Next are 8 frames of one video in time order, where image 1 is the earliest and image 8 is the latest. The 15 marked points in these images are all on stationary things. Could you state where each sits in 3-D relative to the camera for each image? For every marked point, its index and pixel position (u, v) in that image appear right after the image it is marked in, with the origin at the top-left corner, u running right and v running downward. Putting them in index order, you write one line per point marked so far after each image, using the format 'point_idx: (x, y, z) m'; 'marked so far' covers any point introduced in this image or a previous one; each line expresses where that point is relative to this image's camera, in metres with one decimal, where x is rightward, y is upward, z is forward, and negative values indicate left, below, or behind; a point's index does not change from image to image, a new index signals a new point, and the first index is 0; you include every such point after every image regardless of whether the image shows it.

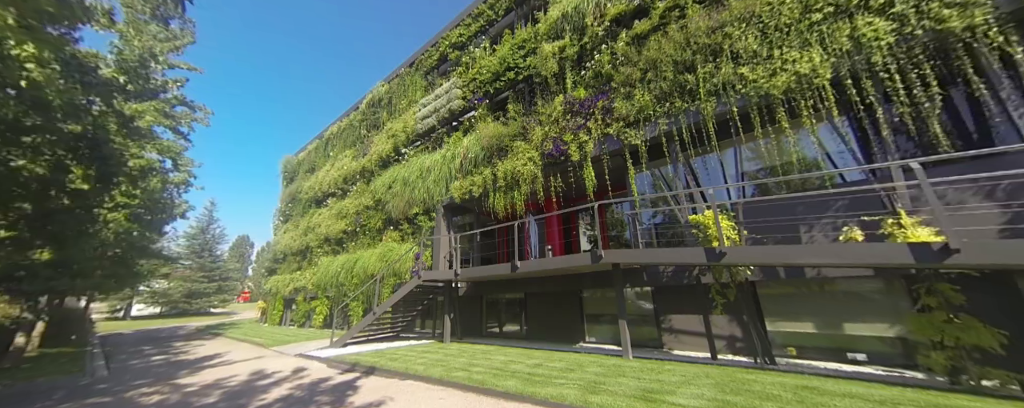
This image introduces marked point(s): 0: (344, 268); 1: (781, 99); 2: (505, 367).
0: (-7.3, -2.8, +13.9) m
1: (+4.5, +1.7, +5.0) m
2: (-0.1, -2.6, +5.1) m
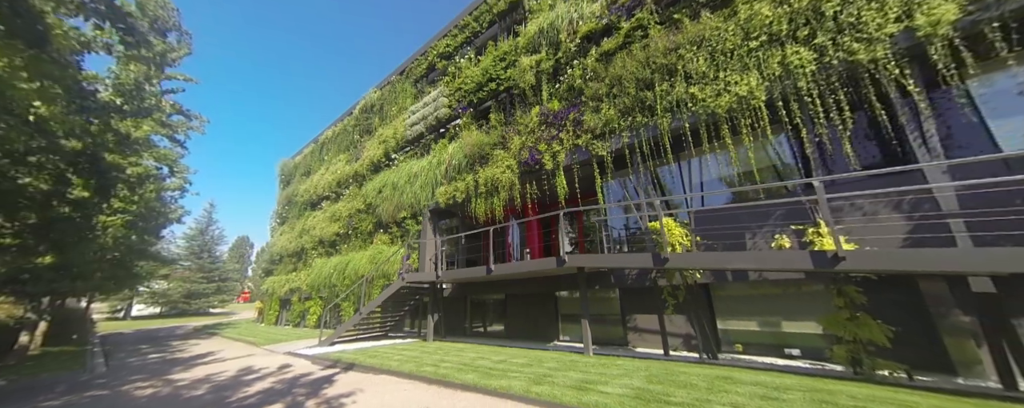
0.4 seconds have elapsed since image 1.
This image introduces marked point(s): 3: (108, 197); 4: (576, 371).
0: (-8.0, -3.0, +14.4) m
1: (+3.9, +1.6, +5.5) m
2: (-0.7, -2.8, +5.5) m
3: (-9.0, +0.1, +6.9) m
4: (+1.0, -2.4, +4.6) m
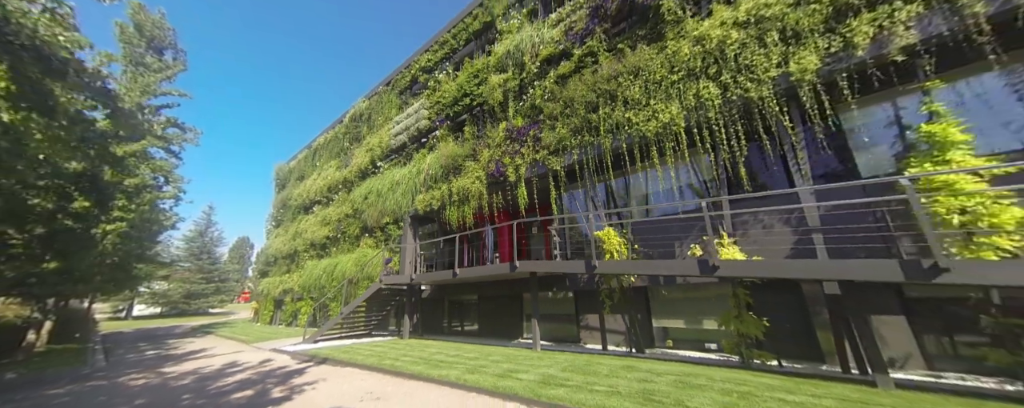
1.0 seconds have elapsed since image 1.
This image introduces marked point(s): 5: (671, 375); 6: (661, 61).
0: (-9.0, -3.2, +15.2) m
1: (+2.9, +1.3, +6.3) m
2: (-1.7, -3.0, +6.3) m
3: (-10.0, -0.1, +7.7) m
4: (0.0, -2.7, +5.4) m
5: (+2.2, -2.3, +4.3) m
6: (+3.1, +3.0, +6.4) m
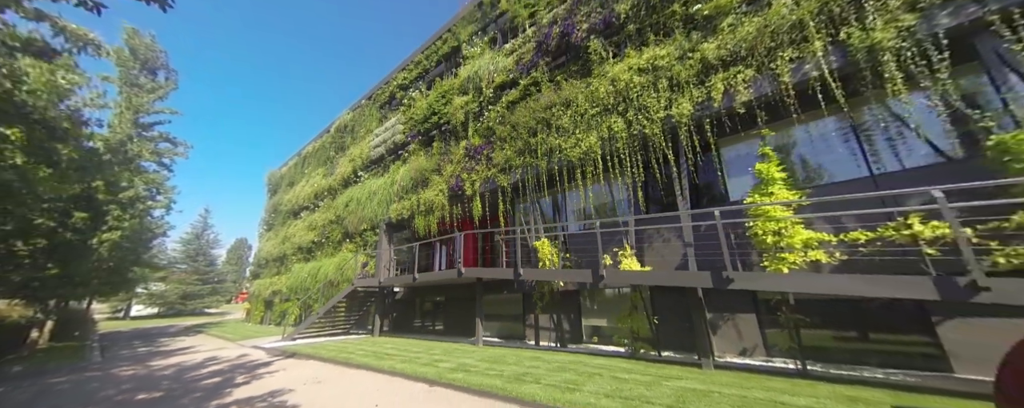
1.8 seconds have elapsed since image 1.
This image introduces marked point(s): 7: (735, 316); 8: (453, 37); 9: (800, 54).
0: (-10.4, -3.6, +16.1) m
1: (+1.5, +0.9, +7.3) m
2: (-3.1, -3.4, +7.3) m
3: (-11.4, -0.5, +8.7) m
4: (-1.4, -3.0, +6.4) m
5: (+0.8, -2.7, +5.3) m
6: (+1.7, +2.6, +7.5) m
7: (+4.1, -2.0, +5.8) m
8: (-2.3, +6.5, +12.1) m
9: (+4.4, +2.3, +4.7) m
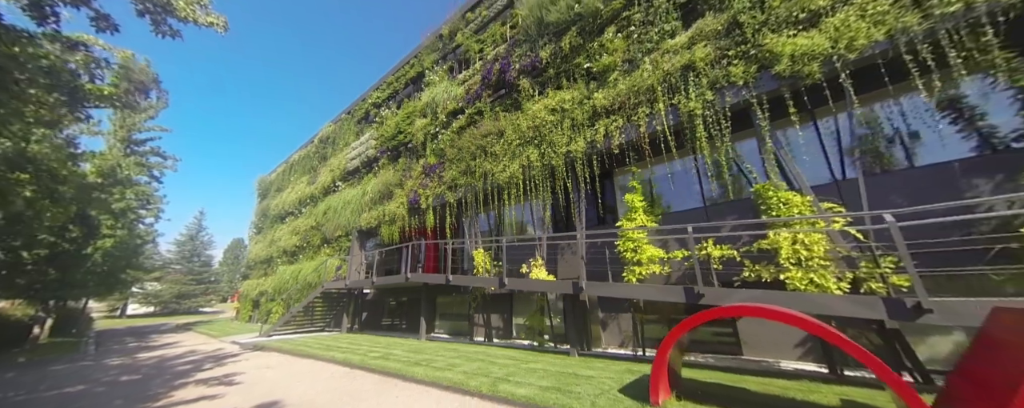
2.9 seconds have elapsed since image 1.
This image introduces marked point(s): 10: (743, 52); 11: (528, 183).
0: (-12.2, -4.0, +17.3) m
1: (-0.2, +0.5, +8.6) m
2: (-4.9, -3.8, +8.6) m
3: (-13.1, -0.9, +9.9) m
4: (-3.2, -3.5, +7.7) m
5: (-1.0, -3.1, +6.6) m
6: (0.0, +2.1, +8.8) m
7: (+2.4, -2.5, +7.1) m
8: (-4.0, +6.0, +13.4) m
9: (+2.7, +1.8, +6.0) m
10: (+3.8, +2.5, +5.1) m
11: (+0.4, +0.5, +7.9) m
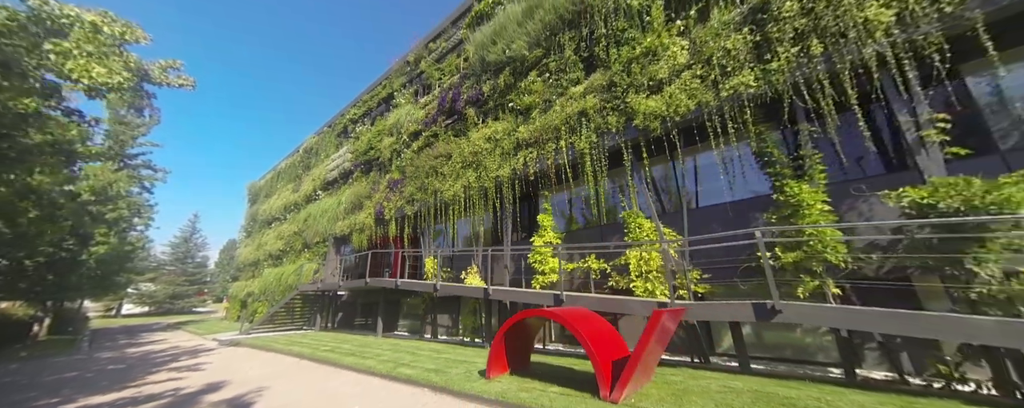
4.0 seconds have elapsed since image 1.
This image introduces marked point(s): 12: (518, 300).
0: (-14.0, -4.5, +18.5) m
1: (-2.0, 0.0, +9.9) m
2: (-6.6, -4.3, +9.8) m
3: (-14.9, -1.3, +11.0) m
4: (-4.9, -3.9, +8.9) m
5: (-2.7, -3.6, +7.8) m
6: (-1.8, +1.7, +10.0) m
7: (+0.6, -3.0, +8.3) m
8: (-5.7, +5.6, +14.7) m
9: (+1.0, +1.3, +7.3) m
10: (+2.1, +2.0, +6.4) m
11: (-1.3, +0.1, +9.1) m
12: (+0.1, -2.0, +6.5) m
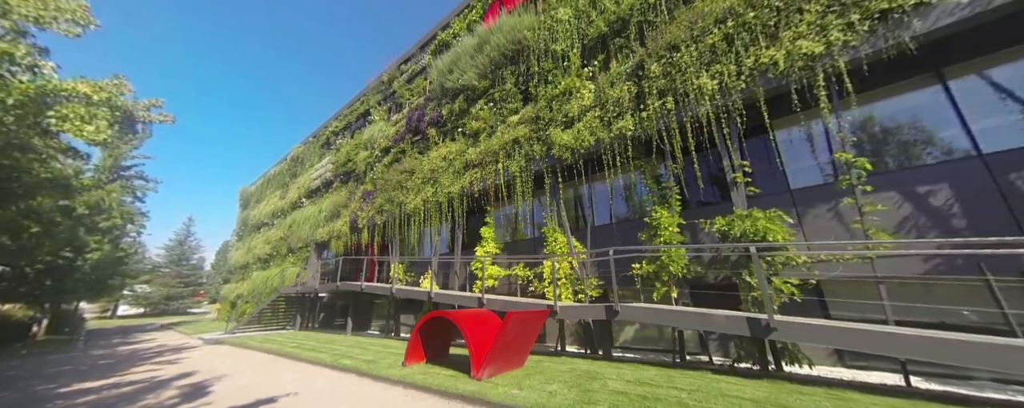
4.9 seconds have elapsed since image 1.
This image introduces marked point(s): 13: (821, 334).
0: (-15.6, -4.9, +19.4) m
1: (-3.5, -0.4, +10.9) m
2: (-8.1, -4.7, +10.8) m
3: (-16.4, -1.6, +12.0) m
4: (-6.4, -4.3, +9.9) m
5: (-4.2, -4.0, +8.9) m
6: (-3.3, +1.3, +11.1) m
7: (-0.8, -3.4, +9.4) m
8: (-7.3, +5.2, +15.7) m
9: (-0.5, +0.9, +8.3) m
10: (+0.7, +1.6, +7.5) m
11: (-2.8, -0.3, +10.2) m
12: (-1.4, -2.4, +7.5) m
13: (+3.2, -1.3, +3.2) m
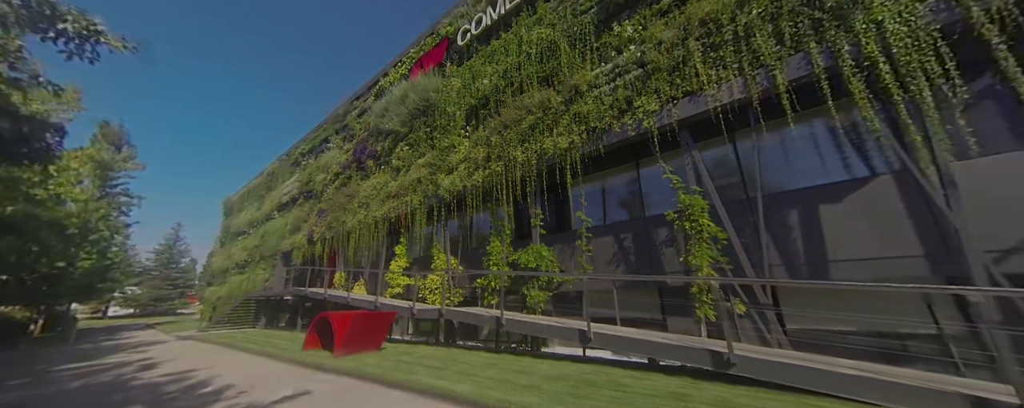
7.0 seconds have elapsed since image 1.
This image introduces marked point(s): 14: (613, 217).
0: (-18.9, -5.6, +21.3) m
1: (-6.6, -1.2, +13.1) m
2: (-11.3, -5.4, +12.8) m
3: (-19.5, -2.3, +13.9) m
4: (-9.5, -5.1, +12.0) m
5: (-7.3, -4.7, +10.9) m
6: (-6.3, +0.5, +13.2) m
7: (-4.0, -4.2, +11.5) m
8: (-10.4, +4.3, +17.8) m
9: (-3.6, +0.1, +10.5) m
10: (-2.4, +0.8, +9.7) m
11: (-5.9, -1.1, +12.3) m
12: (-4.5, -3.1, +9.6) m
13: (+0.1, -2.1, +5.4) m
14: (+2.1, -0.2, +6.3) m
